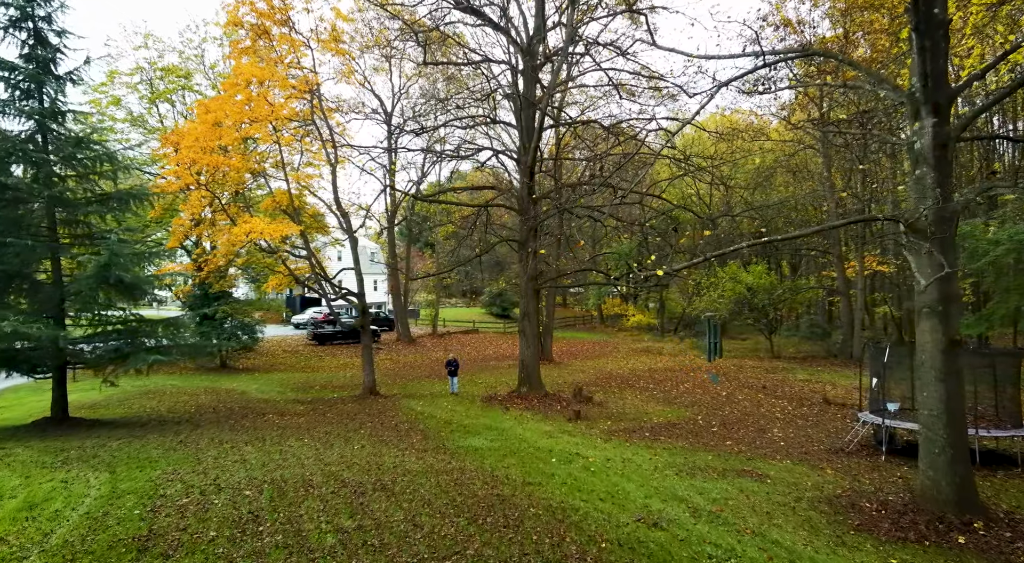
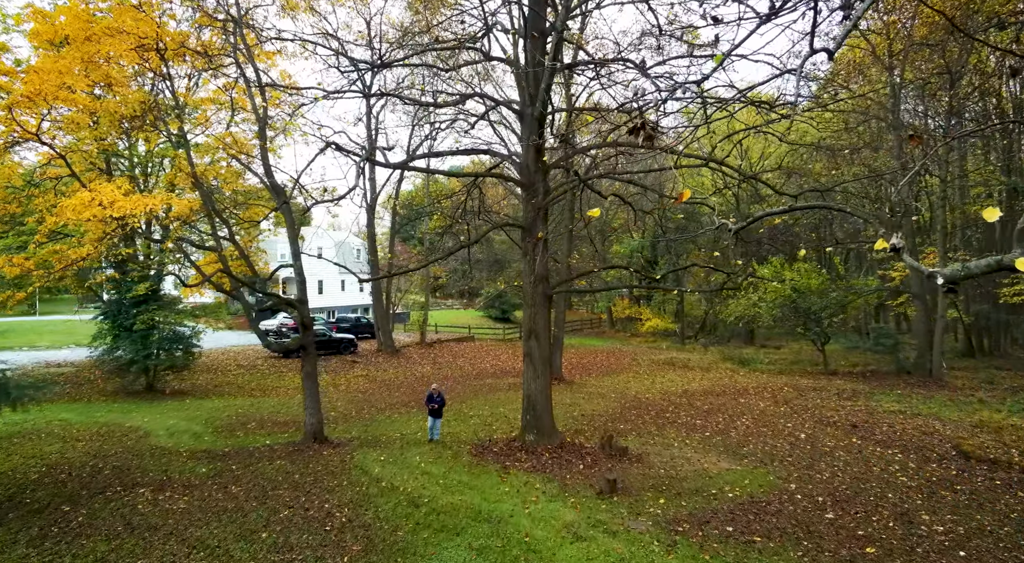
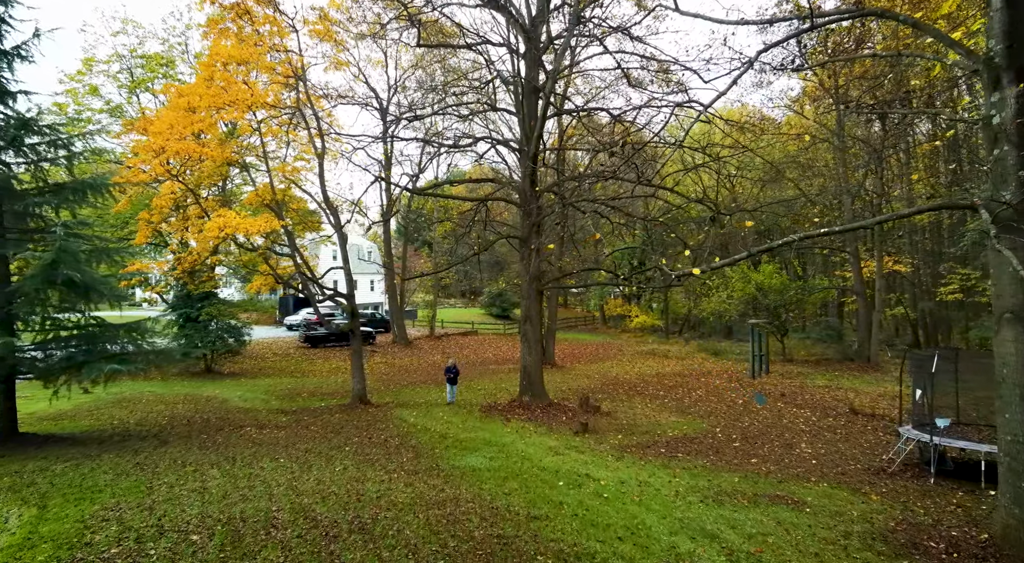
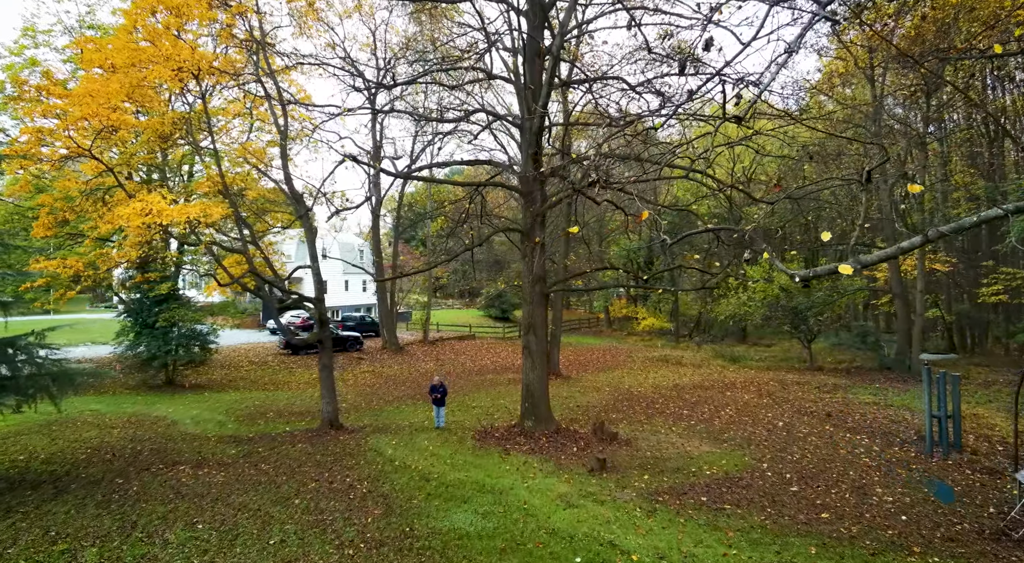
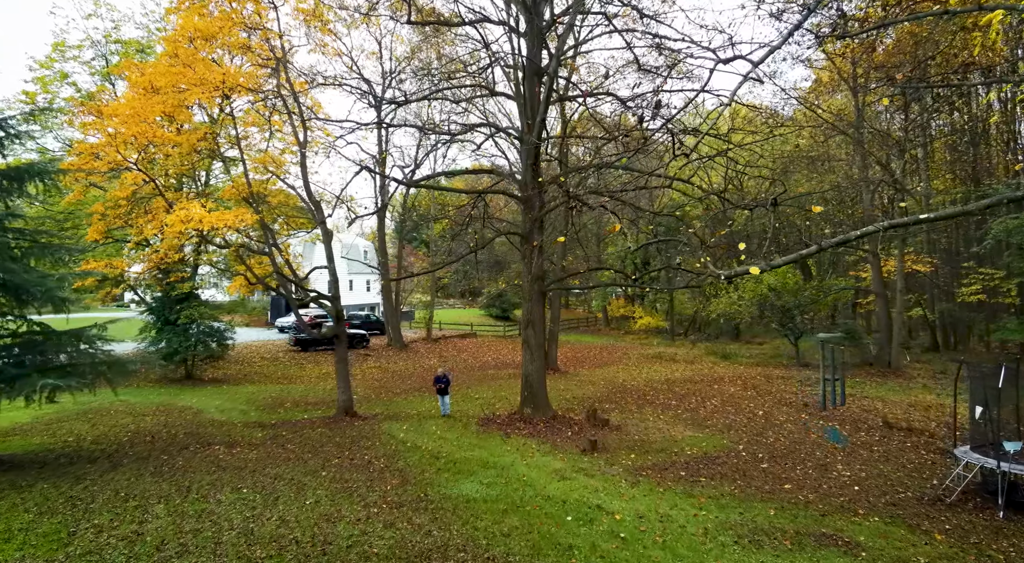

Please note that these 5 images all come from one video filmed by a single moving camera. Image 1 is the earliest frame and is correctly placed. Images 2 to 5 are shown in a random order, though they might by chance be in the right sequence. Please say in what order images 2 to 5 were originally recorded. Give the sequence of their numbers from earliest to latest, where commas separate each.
3, 5, 4, 2
